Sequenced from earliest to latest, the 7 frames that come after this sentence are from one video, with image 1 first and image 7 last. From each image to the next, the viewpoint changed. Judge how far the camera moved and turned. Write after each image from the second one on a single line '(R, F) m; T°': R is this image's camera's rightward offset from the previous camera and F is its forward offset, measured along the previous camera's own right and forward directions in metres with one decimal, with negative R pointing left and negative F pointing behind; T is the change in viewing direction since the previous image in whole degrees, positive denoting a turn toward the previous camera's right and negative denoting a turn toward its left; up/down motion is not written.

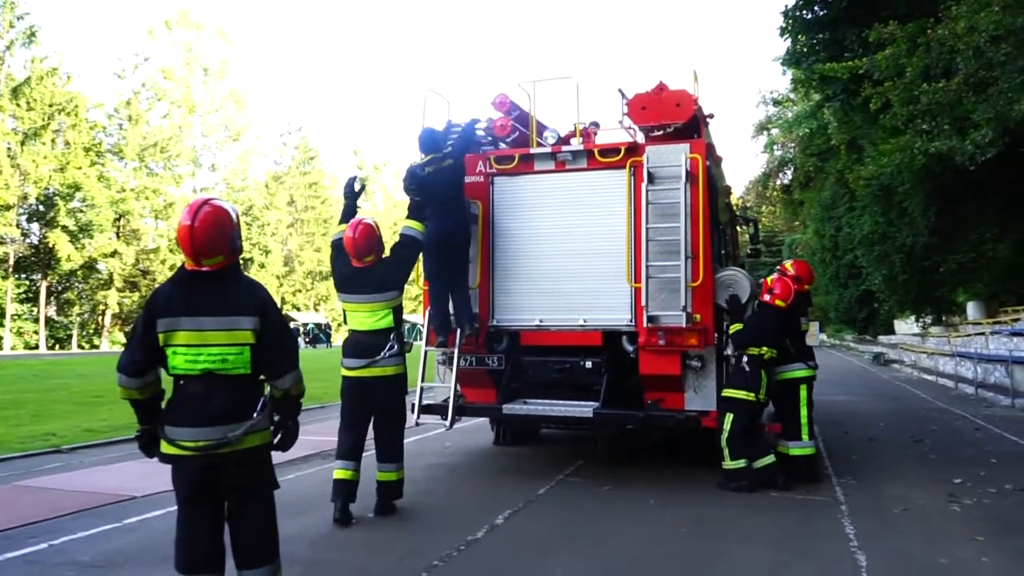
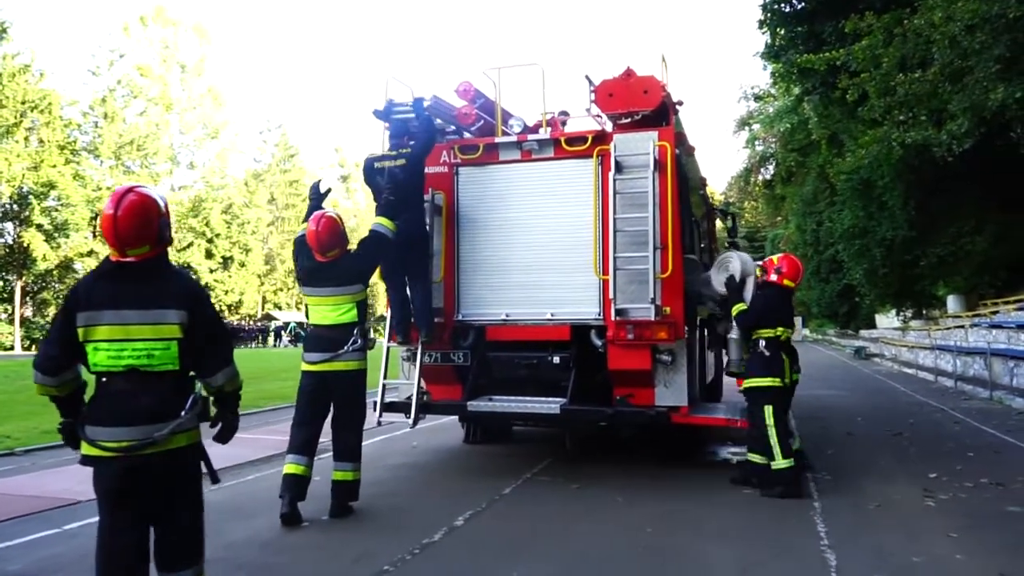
(+0.2, +0.2) m; +1°
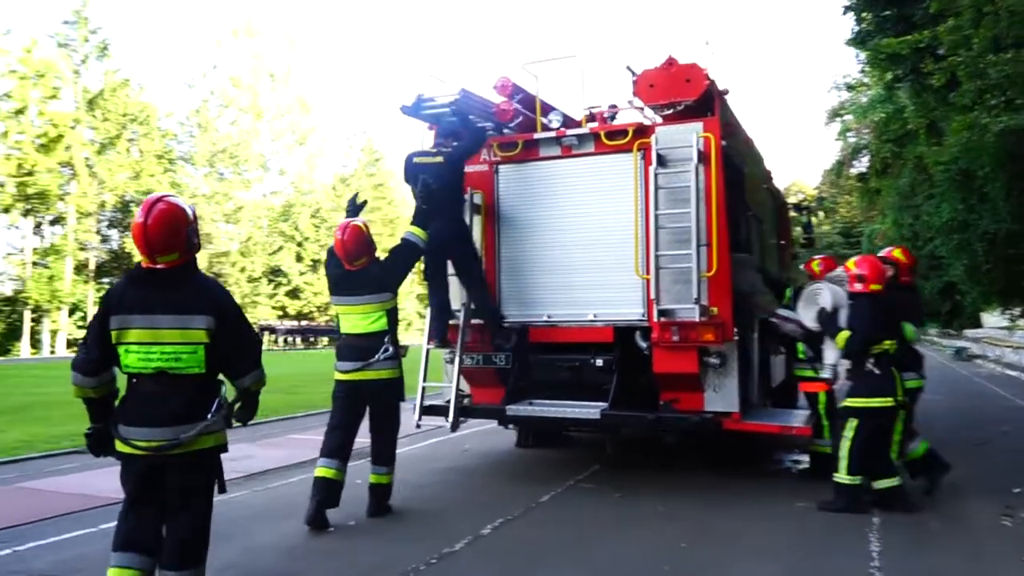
(+0.4, +0.2) m; -6°
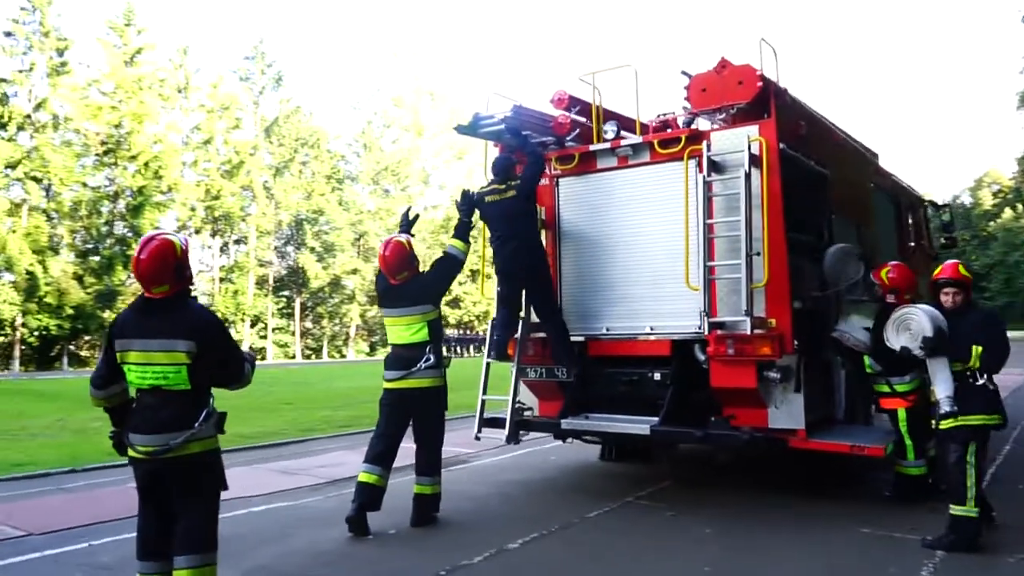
(+0.9, +0.1) m; -12°
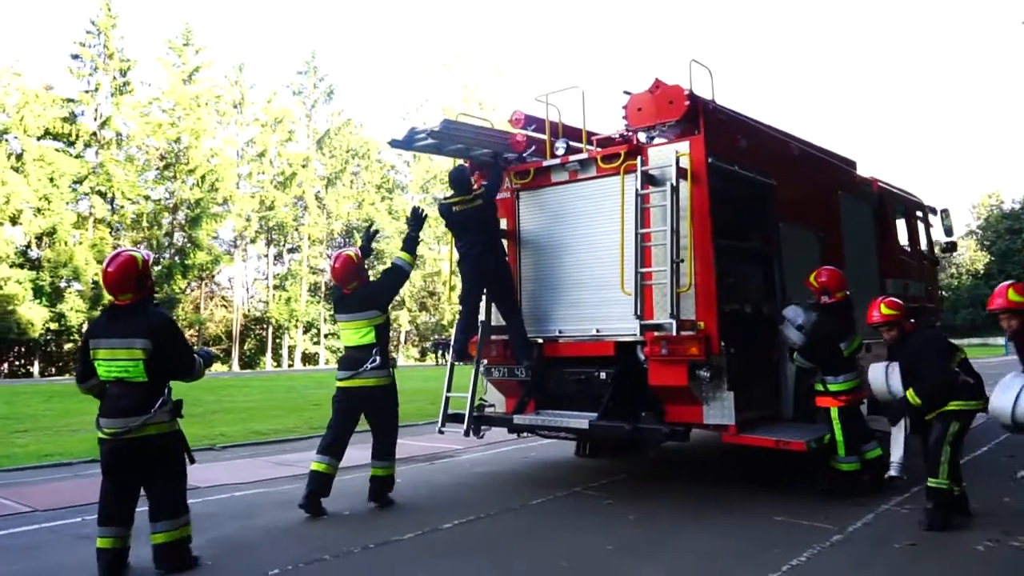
(+0.9, -0.5) m; -4°
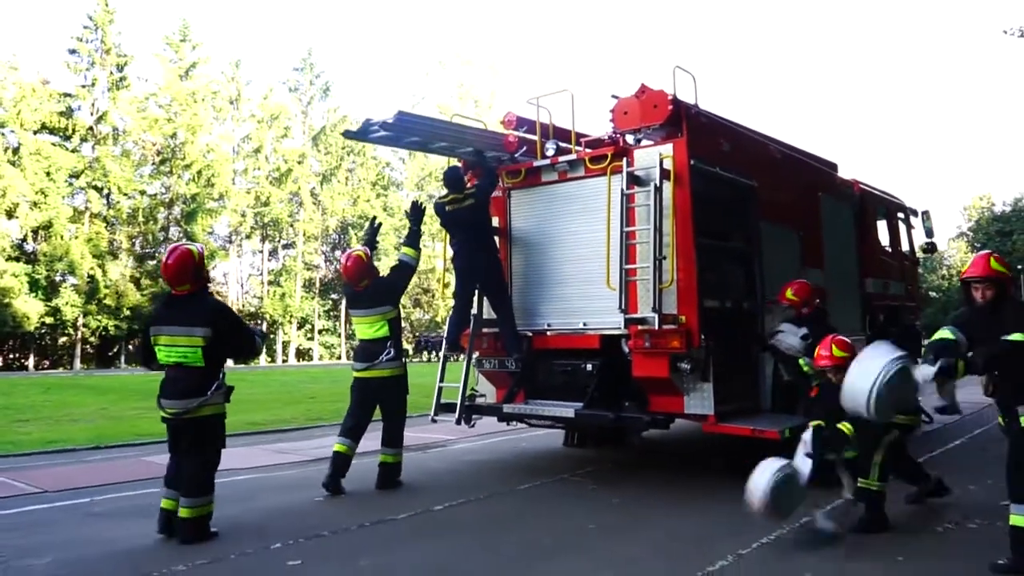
(0.0, -0.3) m; 0°
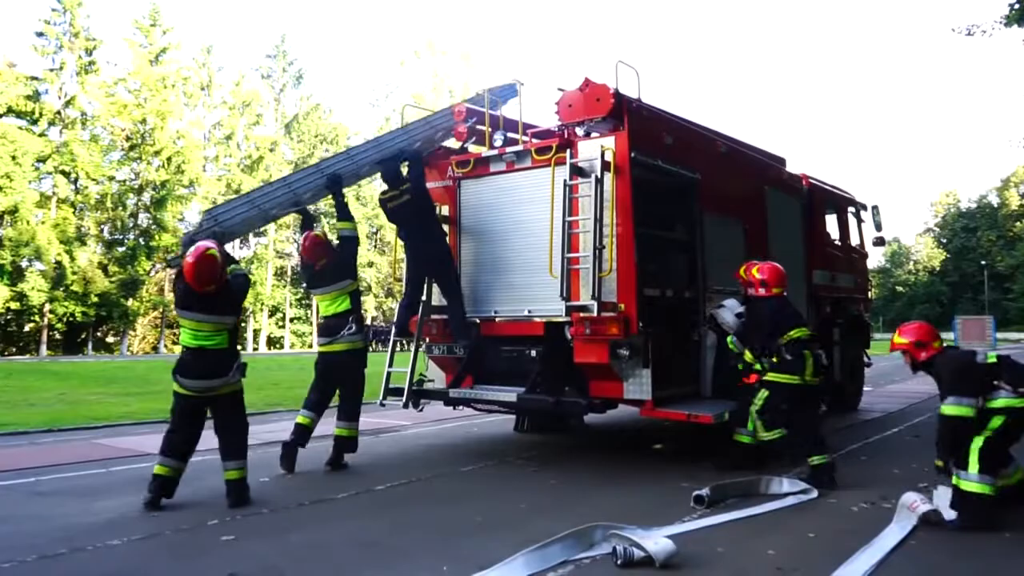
(+0.3, -0.2) m; +2°
